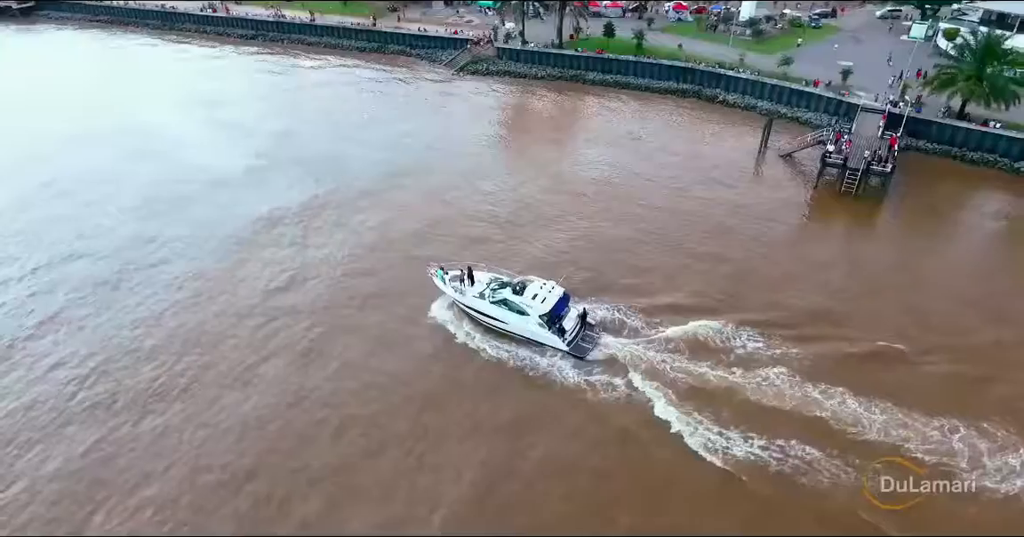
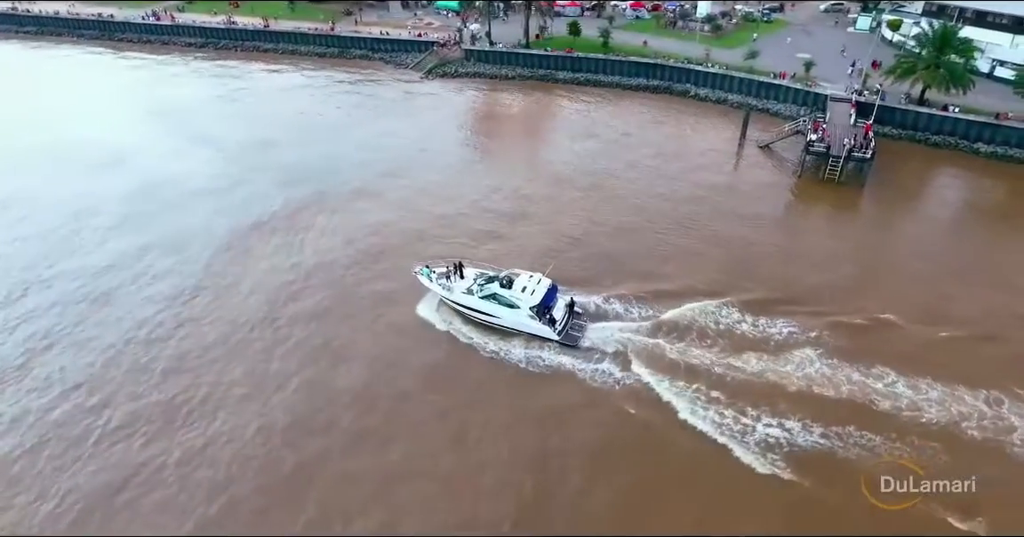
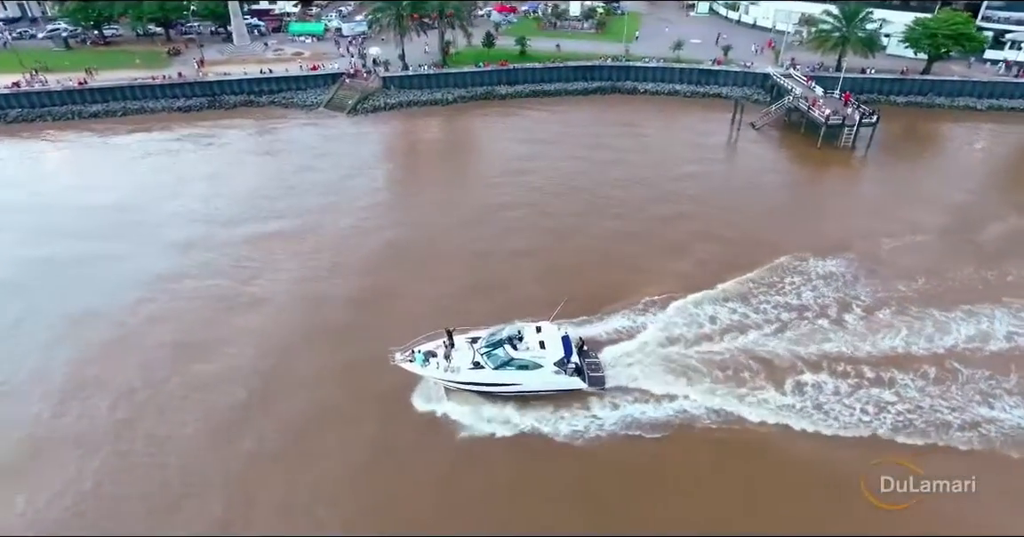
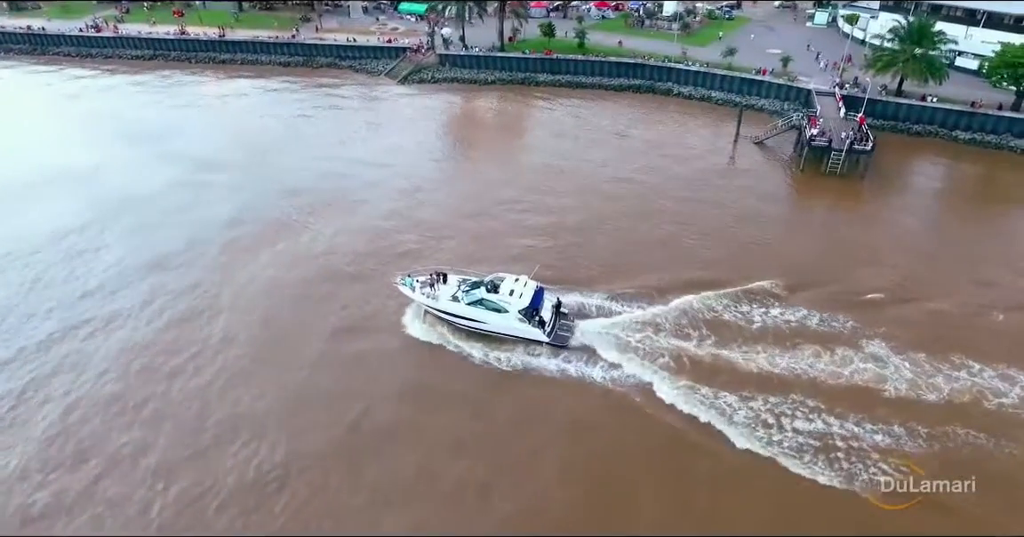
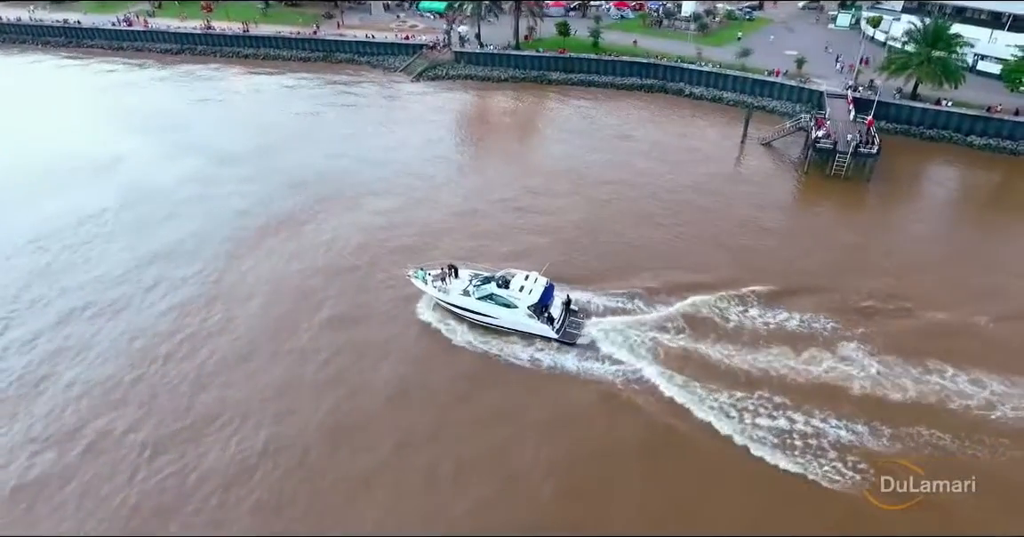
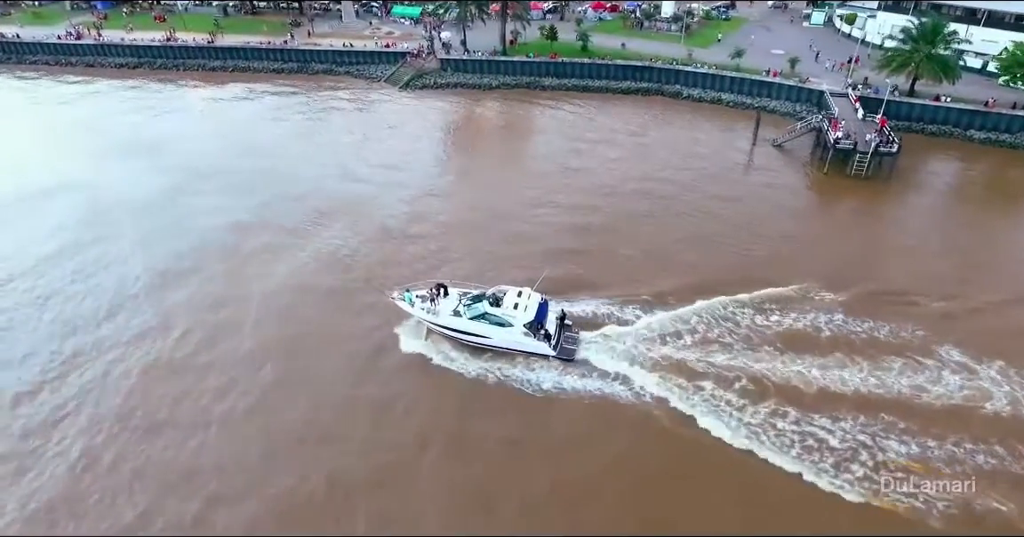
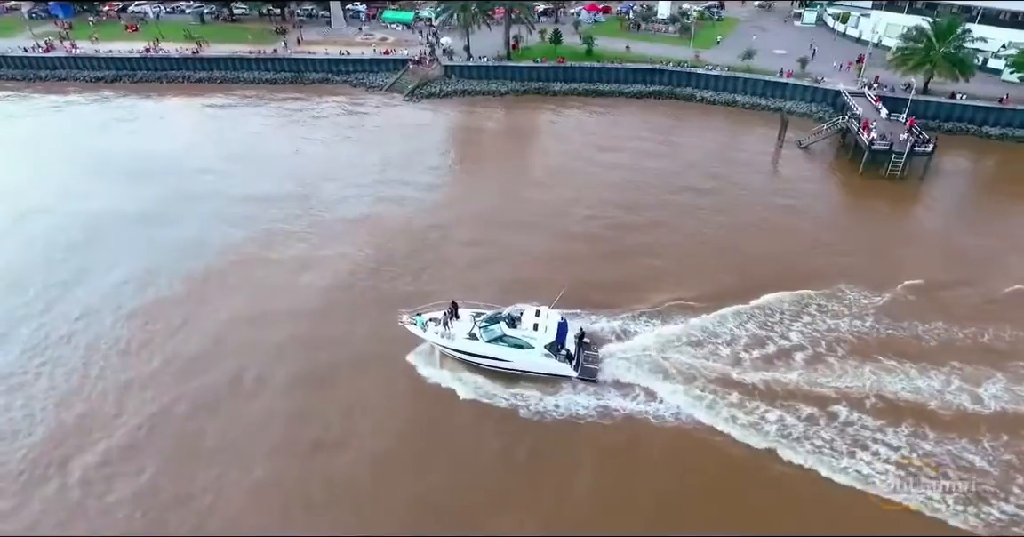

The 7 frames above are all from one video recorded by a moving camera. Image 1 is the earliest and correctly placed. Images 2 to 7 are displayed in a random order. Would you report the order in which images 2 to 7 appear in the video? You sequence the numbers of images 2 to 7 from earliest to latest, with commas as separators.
2, 5, 4, 6, 7, 3
